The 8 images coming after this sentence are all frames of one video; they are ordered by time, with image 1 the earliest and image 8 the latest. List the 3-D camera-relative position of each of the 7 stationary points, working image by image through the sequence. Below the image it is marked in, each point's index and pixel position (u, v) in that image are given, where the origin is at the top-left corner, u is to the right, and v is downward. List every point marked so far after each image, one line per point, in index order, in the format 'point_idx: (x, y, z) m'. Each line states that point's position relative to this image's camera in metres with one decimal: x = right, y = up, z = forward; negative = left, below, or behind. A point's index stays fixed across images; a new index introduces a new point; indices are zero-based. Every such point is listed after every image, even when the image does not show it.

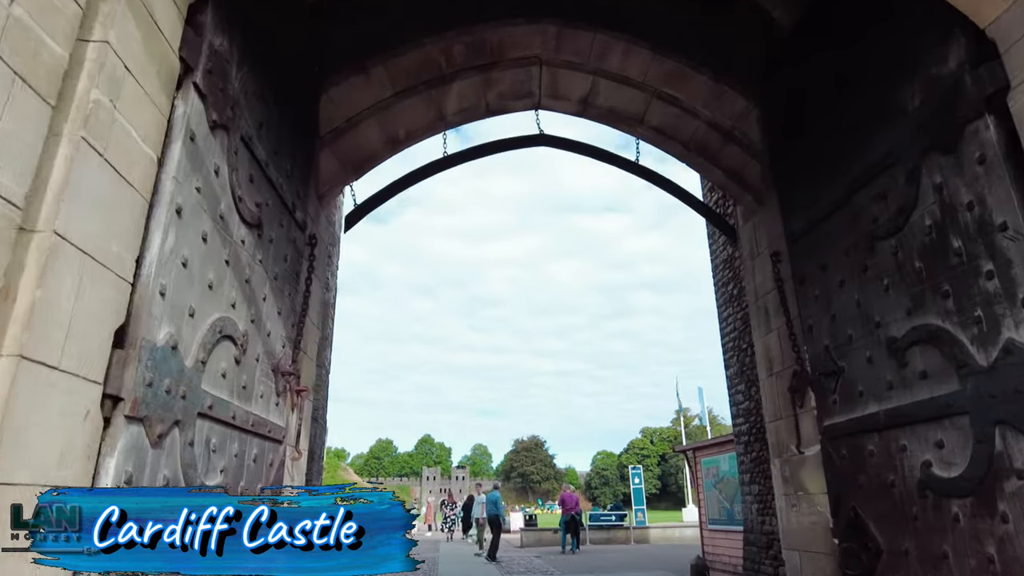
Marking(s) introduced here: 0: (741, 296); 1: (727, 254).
0: (+3.6, -0.1, +9.6) m
1: (+3.6, +0.6, +10.0) m
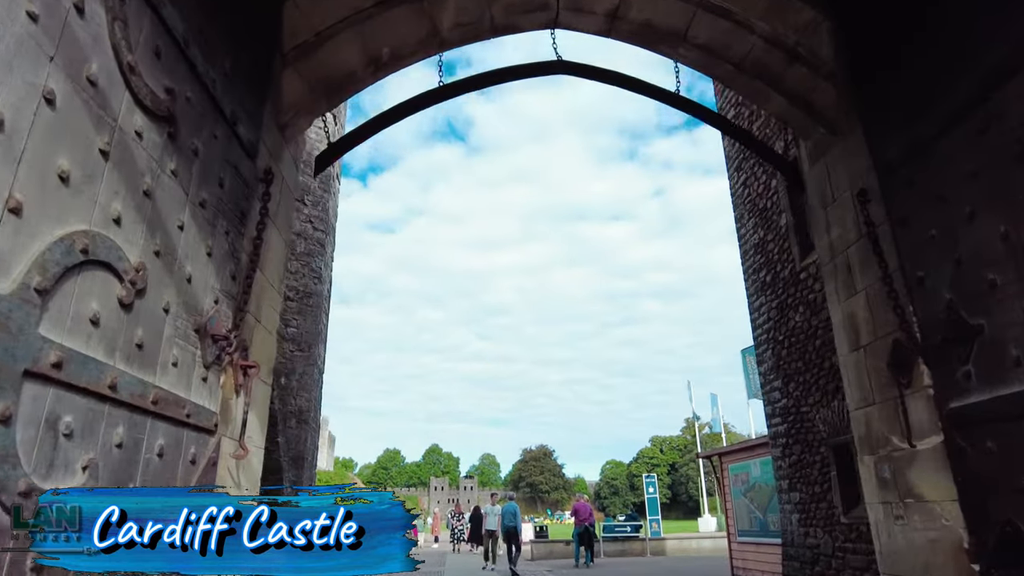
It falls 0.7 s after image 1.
0: (+3.7, +0.1, +8.6) m
1: (+3.7, +0.8, +9.1) m
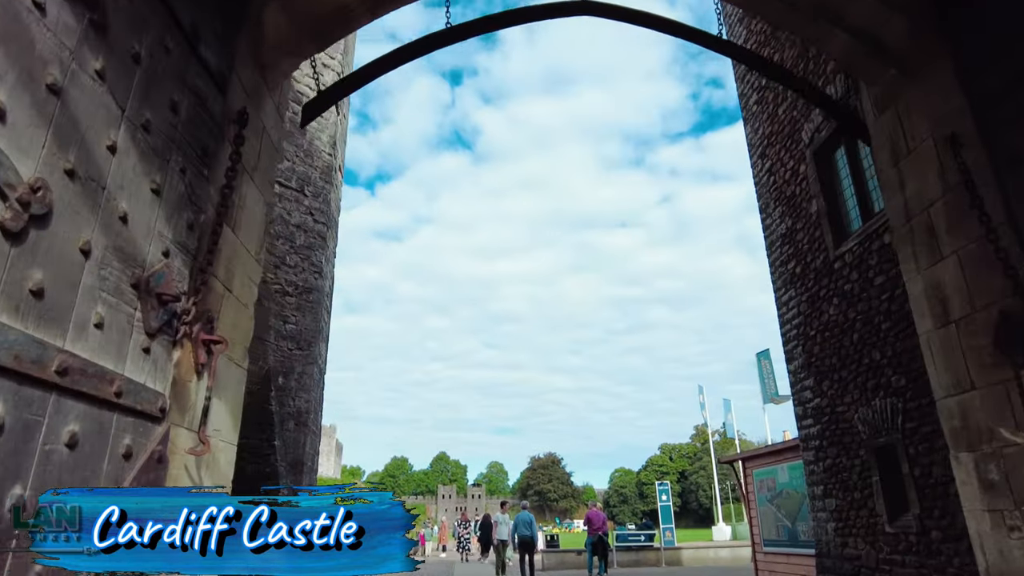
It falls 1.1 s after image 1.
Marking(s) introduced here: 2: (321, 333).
0: (+3.9, +0.2, +8.1) m
1: (+3.9, +0.9, +8.6) m
2: (-2.8, -0.6, +8.9) m
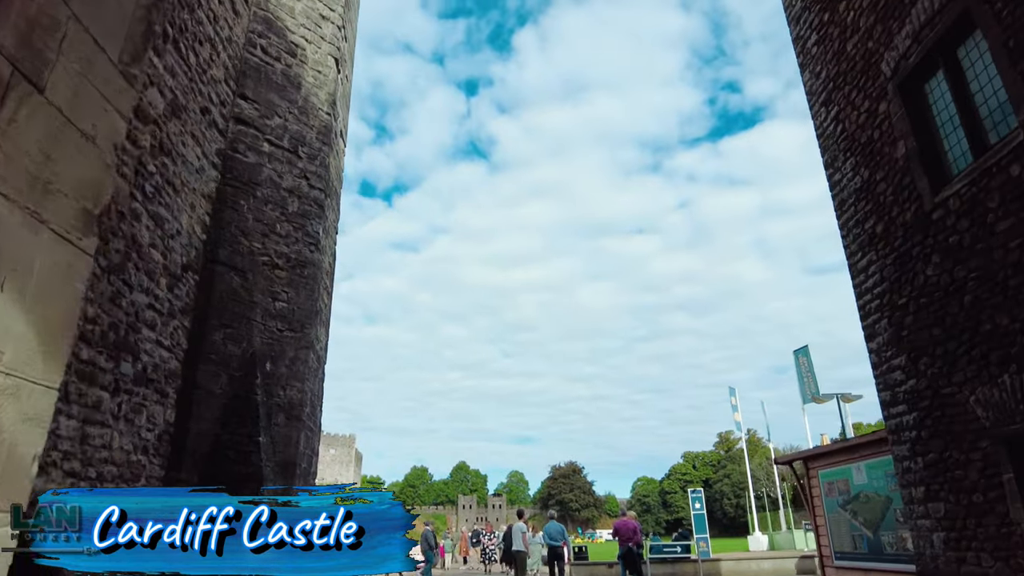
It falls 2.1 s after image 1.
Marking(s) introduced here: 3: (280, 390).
0: (+4.2, +0.6, +6.7) m
1: (+4.2, +1.3, +7.2) m
2: (-2.5, -0.3, +7.8) m
3: (-2.6, -1.1, +6.8) m
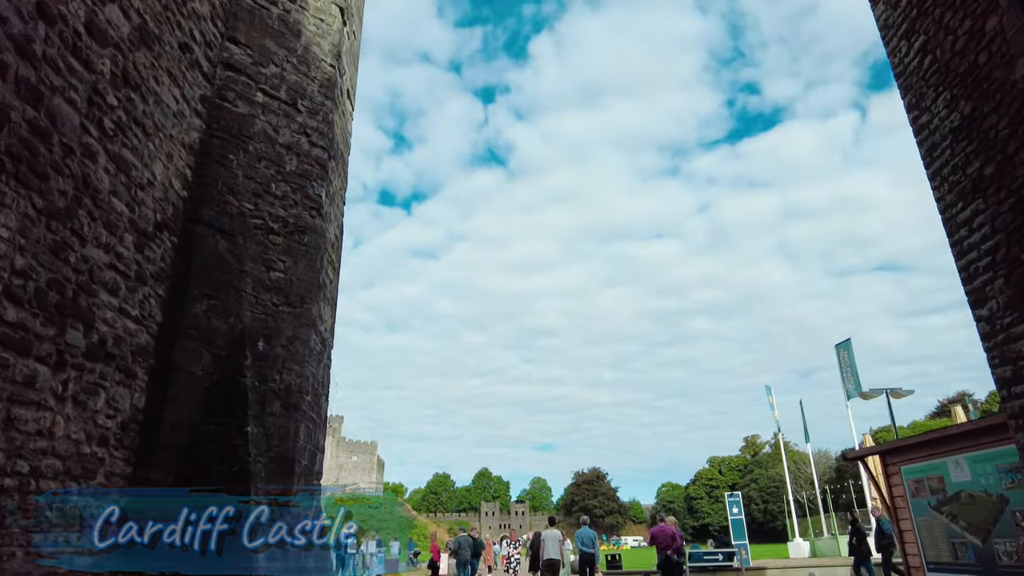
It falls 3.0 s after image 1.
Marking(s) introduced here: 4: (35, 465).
0: (+4.5, +1.0, +5.5) m
1: (+4.5, +1.7, +6.0) m
2: (-2.1, 0.0, +6.7) m
3: (-2.2, -0.8, +5.8) m
4: (-2.9, -1.1, +3.7) m
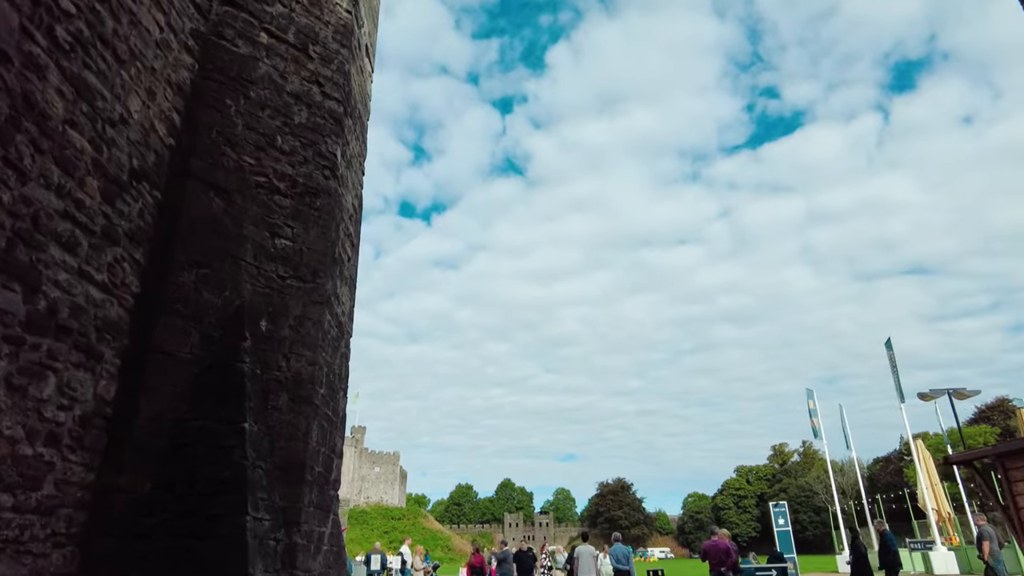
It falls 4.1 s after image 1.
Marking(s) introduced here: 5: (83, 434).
0: (+4.9, +1.4, +4.3) m
1: (+4.9, +2.0, +4.8) m
2: (-1.6, +0.2, +5.7) m
3: (-1.8, -0.5, +4.7) m
4: (-2.5, -0.8, +2.7) m
5: (-2.5, -0.9, +3.6) m
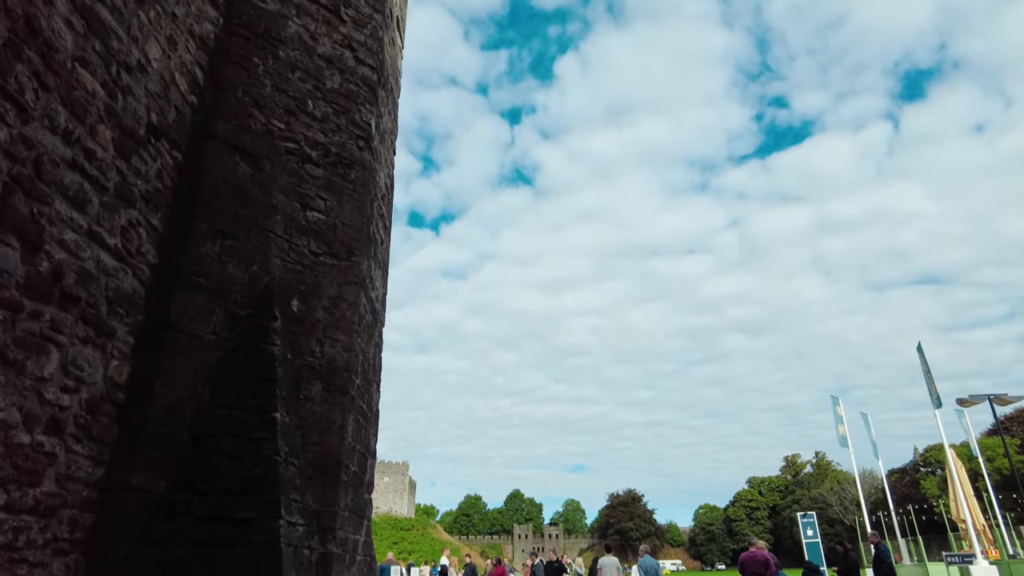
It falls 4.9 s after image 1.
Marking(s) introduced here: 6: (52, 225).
0: (+5.3, +1.6, +3.7) m
1: (+5.3, +2.2, +4.2) m
2: (-1.2, +0.4, +5.2) m
3: (-1.4, -0.4, +4.2) m
4: (-2.1, -0.6, +2.2) m
5: (-2.1, -0.7, +3.1) m
6: (-2.2, +0.3, +2.9) m
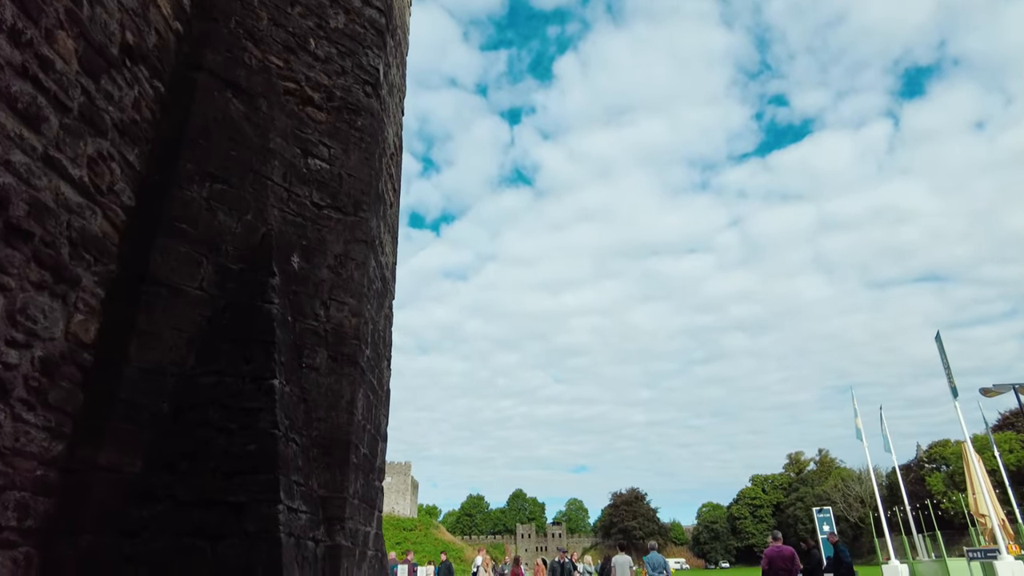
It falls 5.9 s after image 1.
0: (+5.5, +1.9, +3.1) m
1: (+5.5, +2.5, +3.7) m
2: (-1.0, +0.7, +4.6) m
3: (-1.2, -0.1, +3.6) m
4: (-1.9, -0.3, +1.6) m
5: (-1.9, -0.4, +2.5) m
6: (-2.0, +0.6, +2.3) m
